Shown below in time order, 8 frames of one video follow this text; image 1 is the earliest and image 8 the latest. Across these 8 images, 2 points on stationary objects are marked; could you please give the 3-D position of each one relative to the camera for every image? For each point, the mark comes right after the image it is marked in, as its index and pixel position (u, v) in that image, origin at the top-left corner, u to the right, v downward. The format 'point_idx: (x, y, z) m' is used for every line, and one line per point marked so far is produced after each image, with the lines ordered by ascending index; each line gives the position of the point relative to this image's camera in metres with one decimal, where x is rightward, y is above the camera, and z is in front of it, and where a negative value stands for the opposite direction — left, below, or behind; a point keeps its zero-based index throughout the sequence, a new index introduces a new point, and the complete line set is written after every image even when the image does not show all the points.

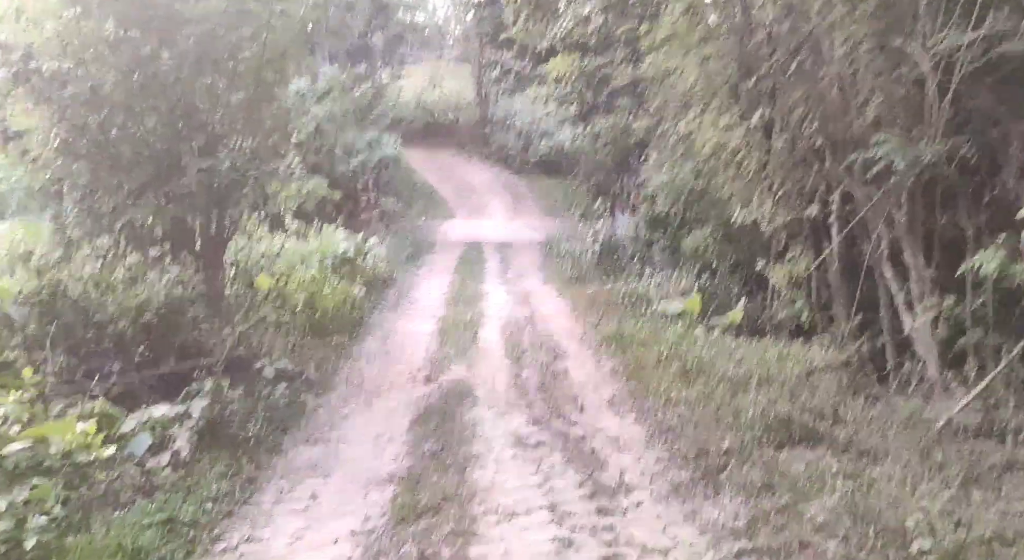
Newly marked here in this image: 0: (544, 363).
0: (+0.3, -0.7, +6.4) m
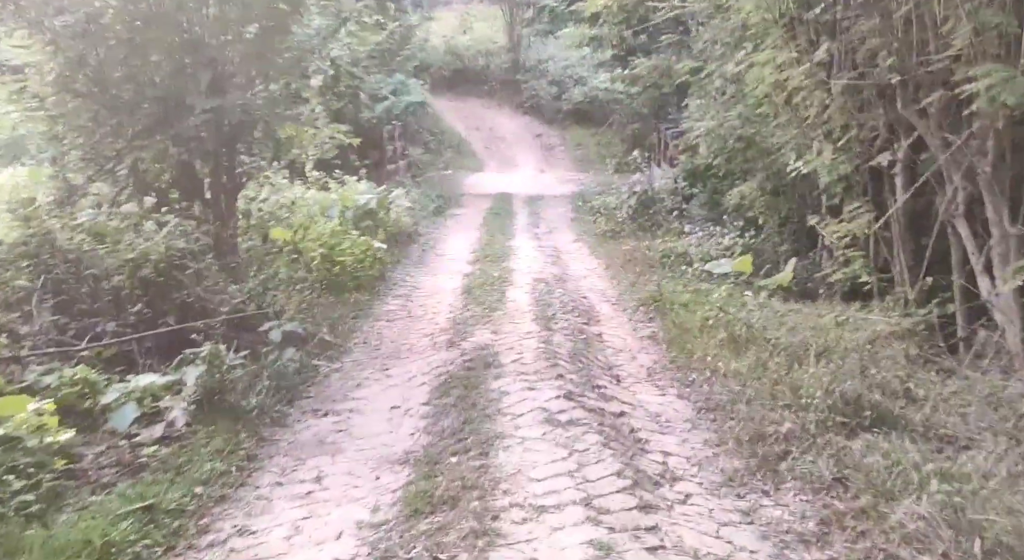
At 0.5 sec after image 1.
0: (+0.5, -0.4, +5.9) m
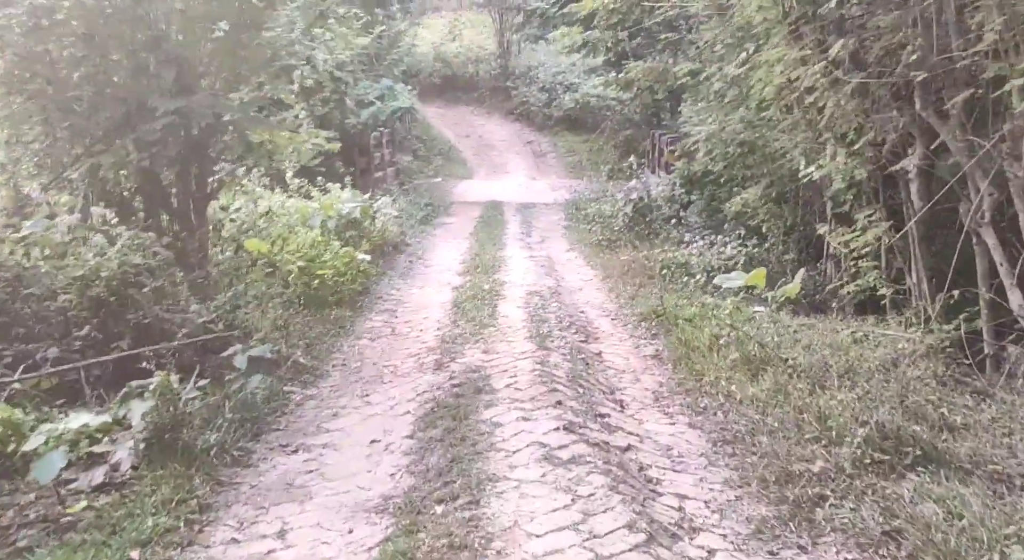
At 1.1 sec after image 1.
0: (+0.5, -0.5, +5.4) m
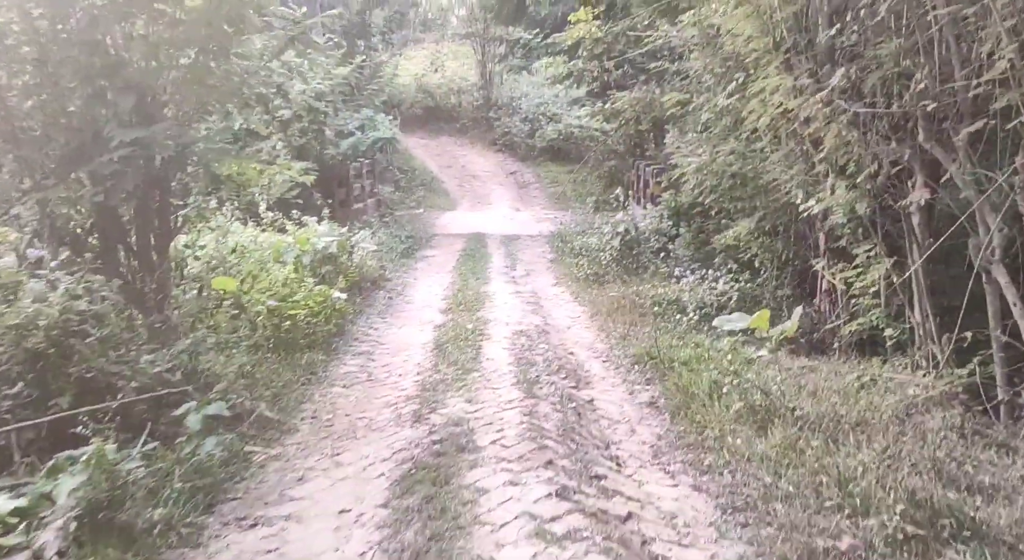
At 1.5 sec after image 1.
0: (+0.4, -0.8, +5.0) m
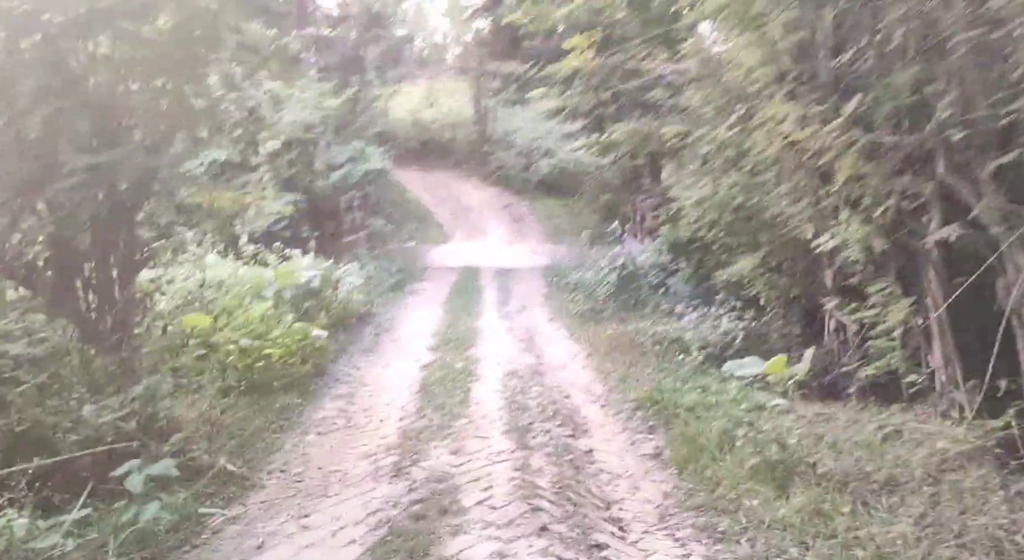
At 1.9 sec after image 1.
0: (+0.3, -1.0, +4.6) m
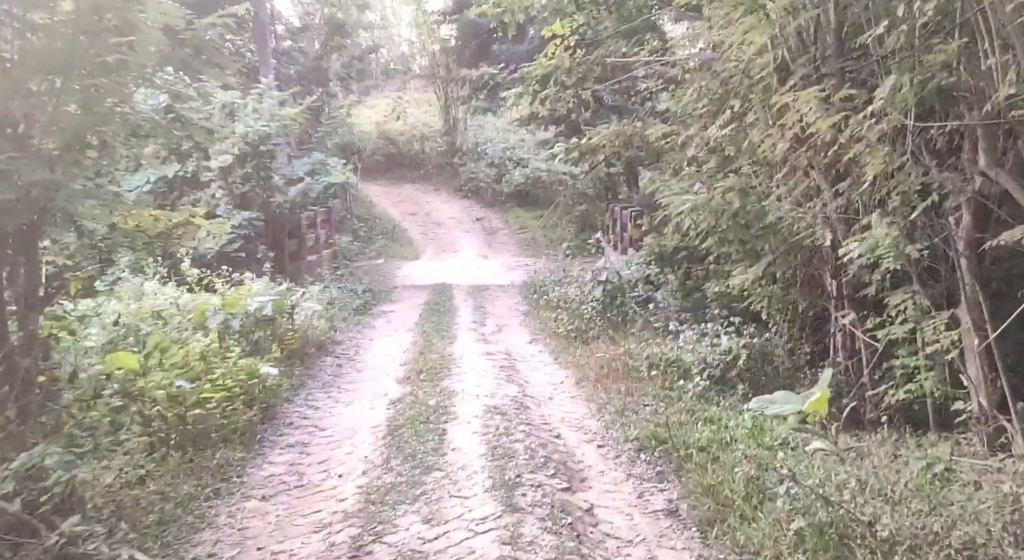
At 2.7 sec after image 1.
0: (+0.2, -1.2, +3.8) m
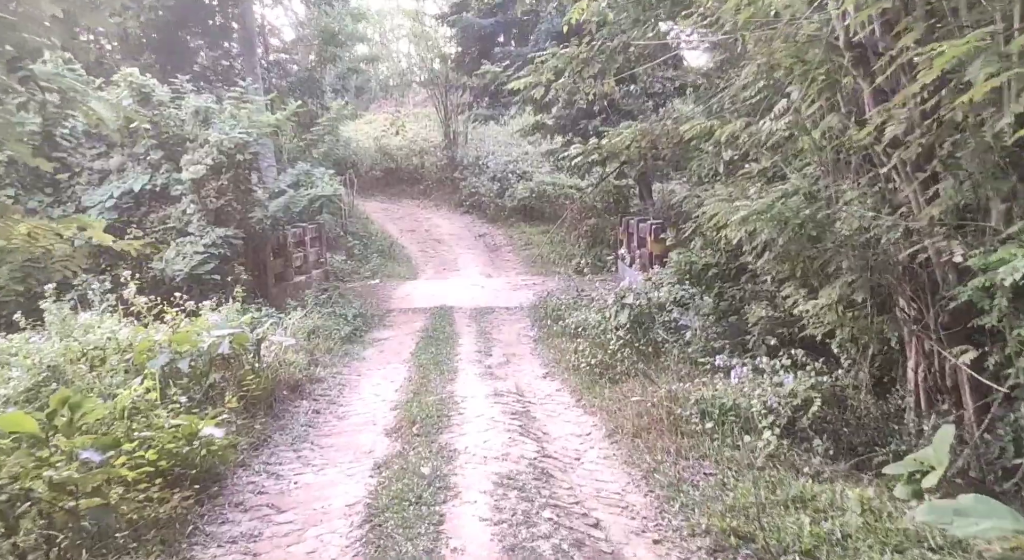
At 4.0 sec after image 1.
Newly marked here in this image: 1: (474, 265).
0: (+0.3, -1.3, +2.5) m
1: (-0.8, +0.3, +15.9) m
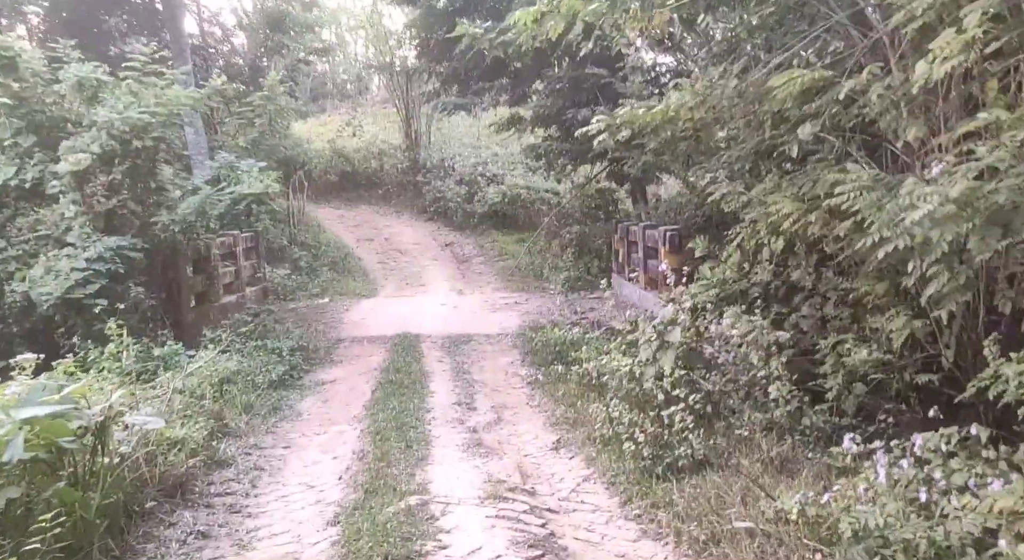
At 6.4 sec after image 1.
0: (+0.6, -1.4, +0.2) m
1: (-1.3, 0.0, +13.5) m
